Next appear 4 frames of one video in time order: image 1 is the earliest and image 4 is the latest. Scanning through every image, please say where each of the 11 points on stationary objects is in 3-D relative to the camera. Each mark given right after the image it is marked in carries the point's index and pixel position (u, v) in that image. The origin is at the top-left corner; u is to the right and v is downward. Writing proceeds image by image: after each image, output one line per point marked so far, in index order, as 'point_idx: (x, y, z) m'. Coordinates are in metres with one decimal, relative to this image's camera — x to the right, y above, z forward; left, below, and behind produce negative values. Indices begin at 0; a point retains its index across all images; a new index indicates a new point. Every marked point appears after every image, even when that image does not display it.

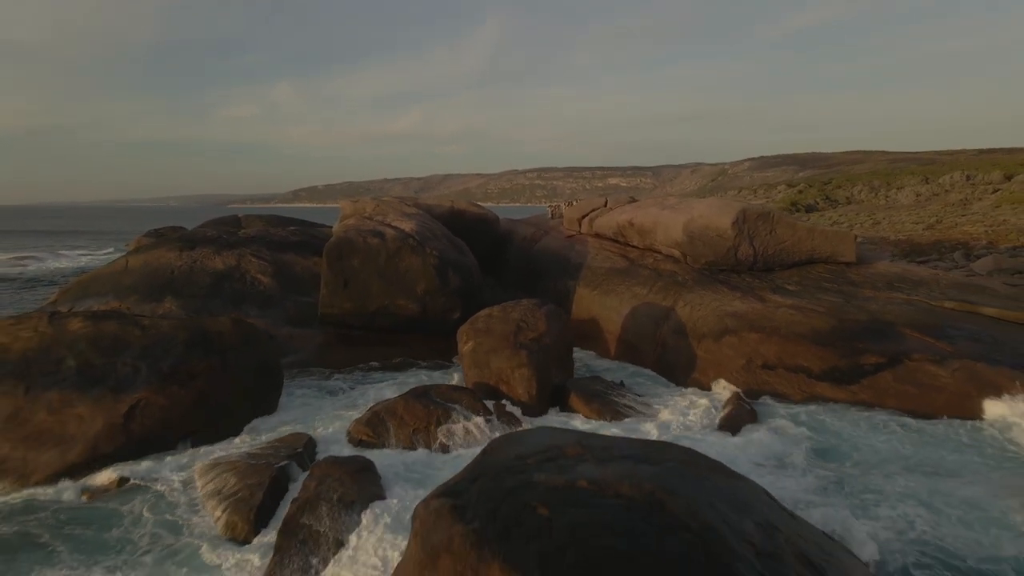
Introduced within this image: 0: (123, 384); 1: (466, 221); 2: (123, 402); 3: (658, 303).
0: (-4.4, -1.1, +7.9) m
1: (-1.0, +1.4, +15.0) m
2: (-4.3, -1.3, +7.8) m
3: (+2.3, -0.2, +11.2) m
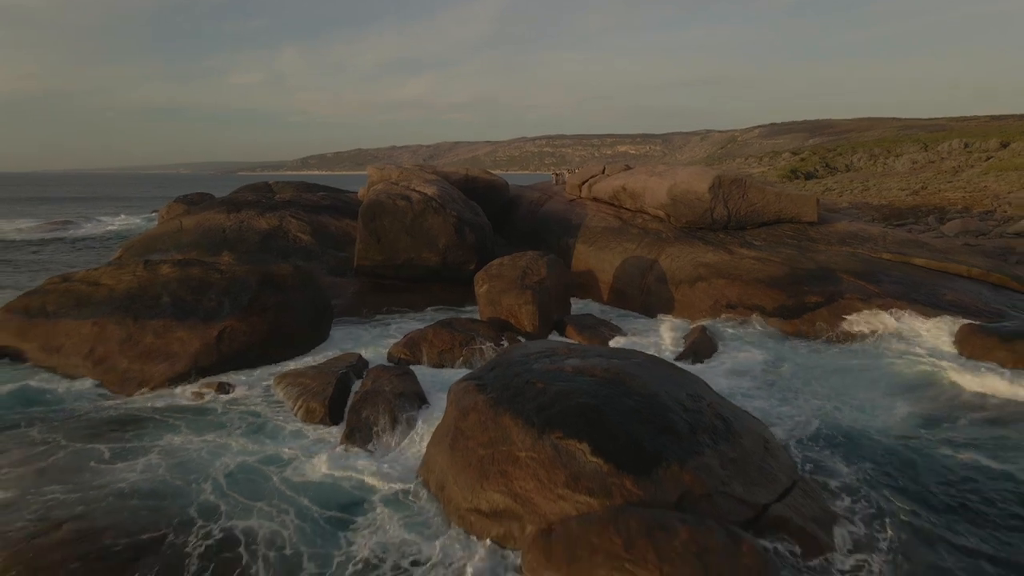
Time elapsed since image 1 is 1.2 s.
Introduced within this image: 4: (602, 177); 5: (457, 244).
0: (-4.3, -0.4, +10.0) m
1: (-0.8, +2.5, +17.0) m
2: (-4.2, -0.6, +9.8) m
3: (+2.5, +0.6, +13.2) m
4: (+2.1, +2.6, +16.4) m
5: (-1.1, +0.8, +13.5) m
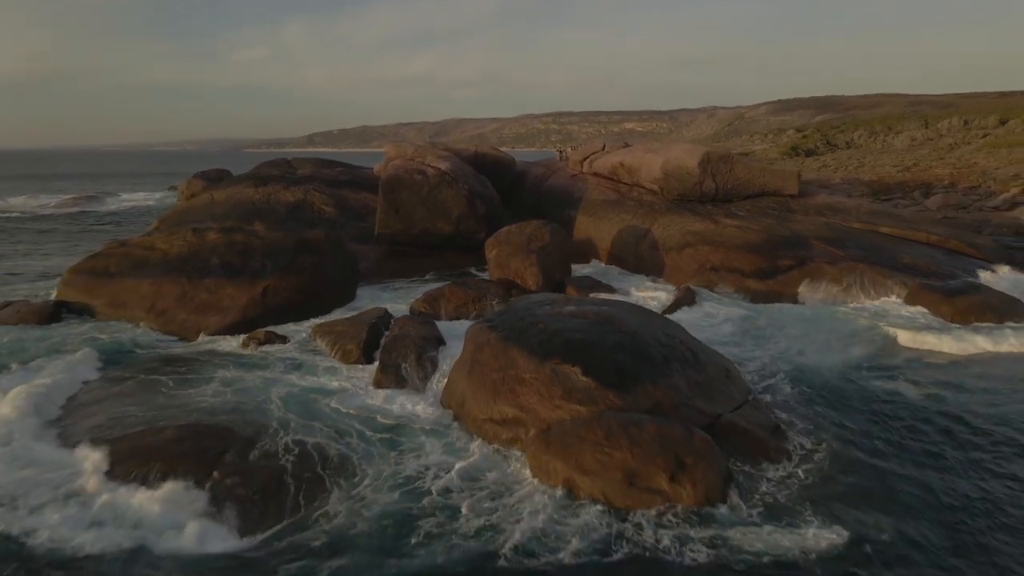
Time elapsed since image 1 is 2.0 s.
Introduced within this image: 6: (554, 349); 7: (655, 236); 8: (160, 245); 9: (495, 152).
0: (-4.2, +0.2, +11.4) m
1: (-0.6, +3.3, +18.3) m
2: (-4.1, 0.0, +11.3) m
3: (+2.6, +1.3, +14.5) m
4: (+2.3, +3.4, +17.7) m
5: (-0.9, +1.5, +14.9) m
6: (+0.4, -0.6, +7.3) m
7: (+2.9, +1.0, +14.0) m
8: (-6.0, +0.7, +12.0) m
9: (-0.4, +3.5, +18.4) m
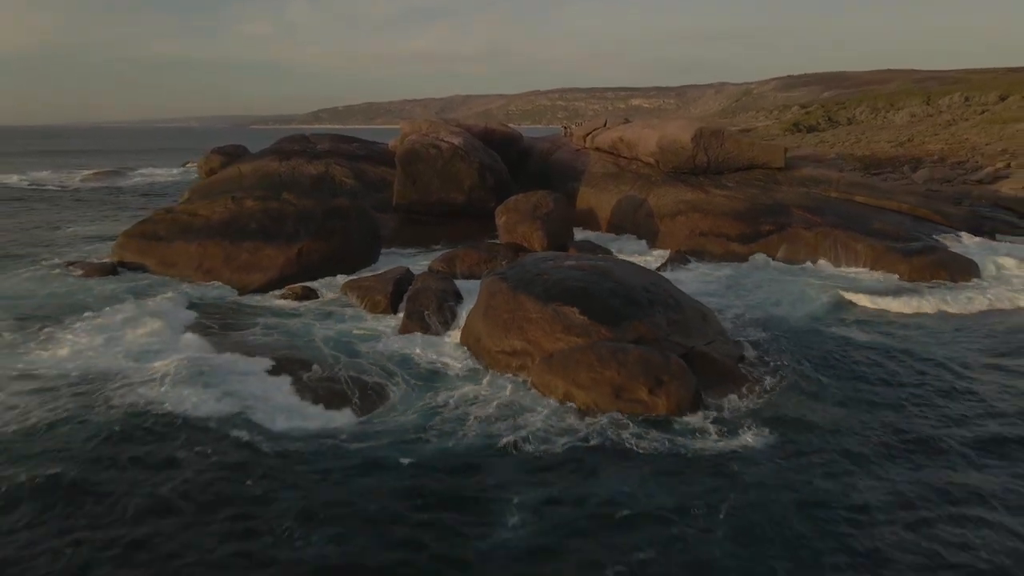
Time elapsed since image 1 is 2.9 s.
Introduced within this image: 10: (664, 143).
0: (-4.0, +0.9, +12.8) m
1: (-0.4, +4.2, +19.5) m
2: (-3.9, +0.7, +12.6) m
3: (+2.8, +2.1, +15.8) m
4: (+2.5, +4.2, +18.9) m
5: (-0.7, +2.3, +16.2) m
6: (+0.5, -0.1, +8.7) m
7: (+3.0, +1.8, +15.3) m
8: (-5.9, +1.4, +13.3) m
9: (-0.2, +4.4, +19.6) m
10: (+3.5, +3.3, +16.2) m
